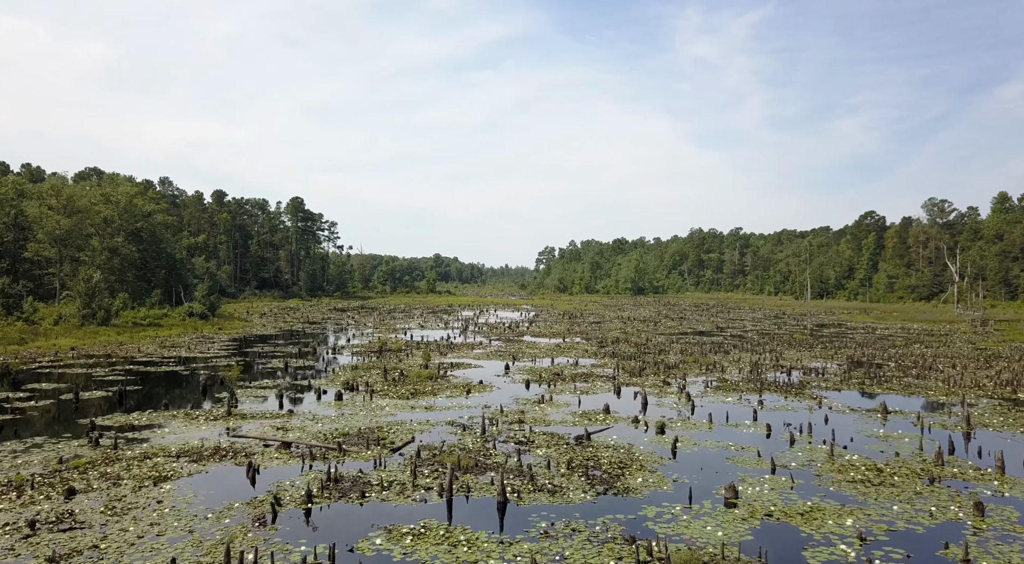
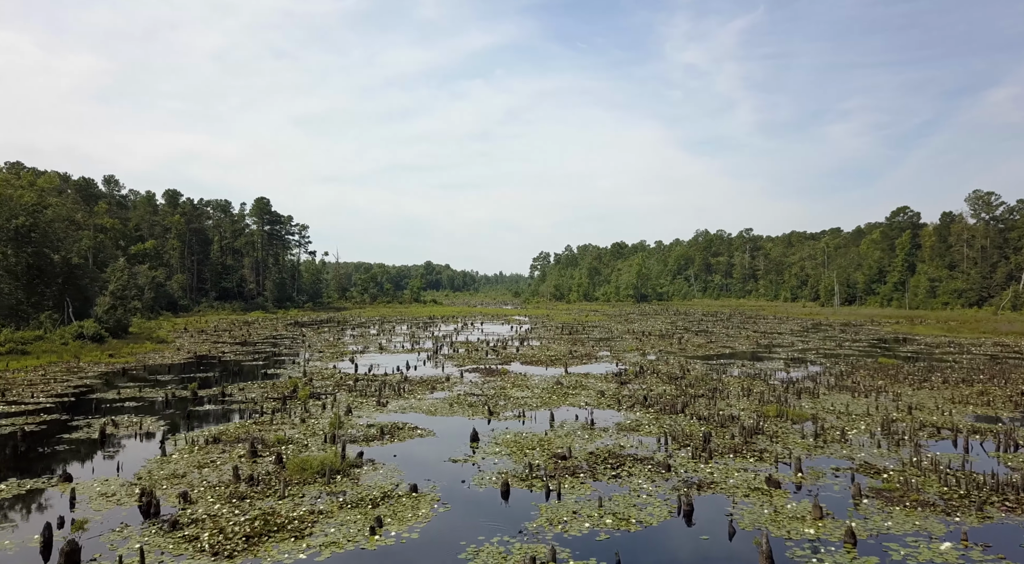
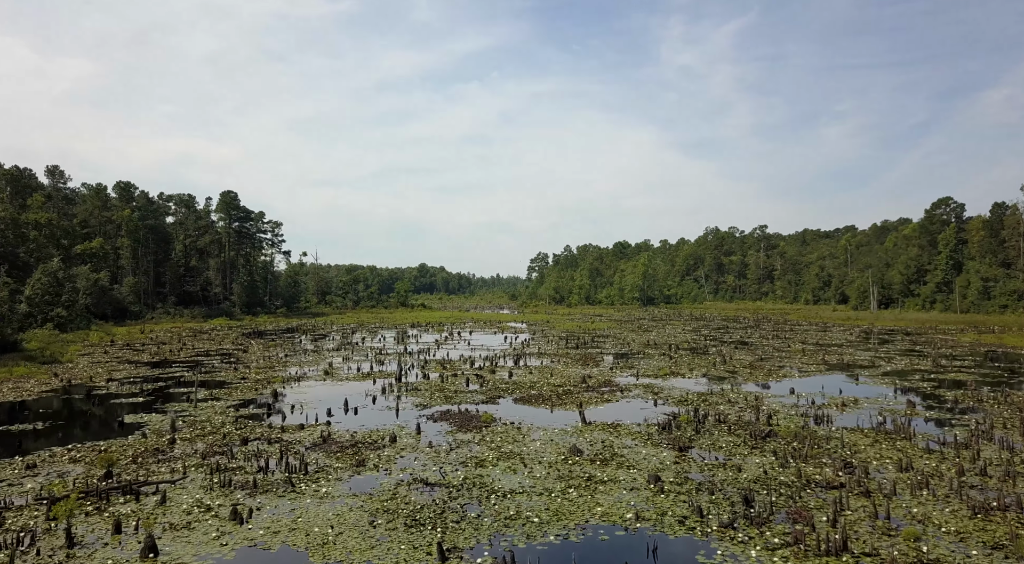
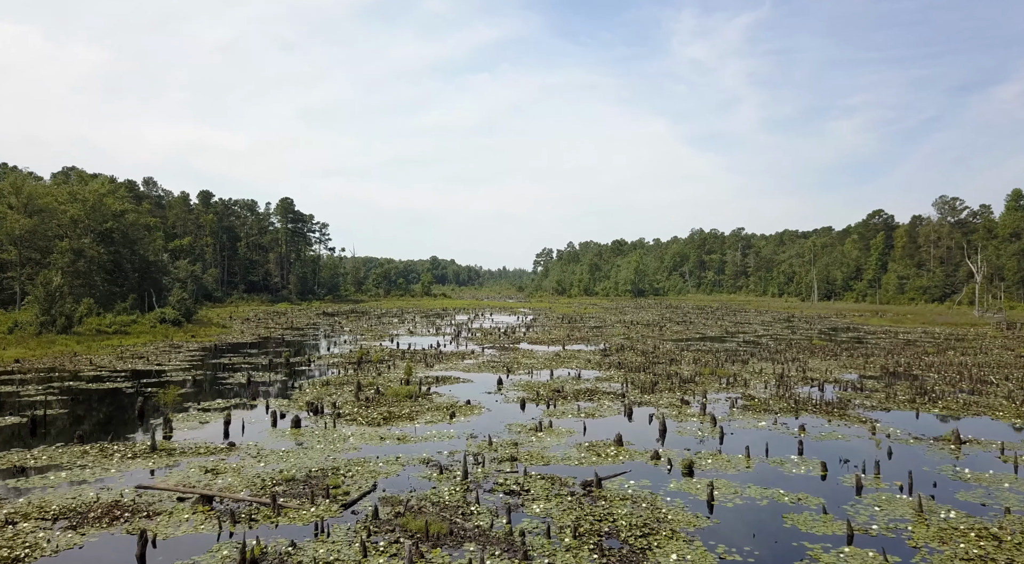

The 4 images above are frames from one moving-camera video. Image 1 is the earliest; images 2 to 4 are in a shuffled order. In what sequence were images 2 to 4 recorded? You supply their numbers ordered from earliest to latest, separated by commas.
4, 2, 3
